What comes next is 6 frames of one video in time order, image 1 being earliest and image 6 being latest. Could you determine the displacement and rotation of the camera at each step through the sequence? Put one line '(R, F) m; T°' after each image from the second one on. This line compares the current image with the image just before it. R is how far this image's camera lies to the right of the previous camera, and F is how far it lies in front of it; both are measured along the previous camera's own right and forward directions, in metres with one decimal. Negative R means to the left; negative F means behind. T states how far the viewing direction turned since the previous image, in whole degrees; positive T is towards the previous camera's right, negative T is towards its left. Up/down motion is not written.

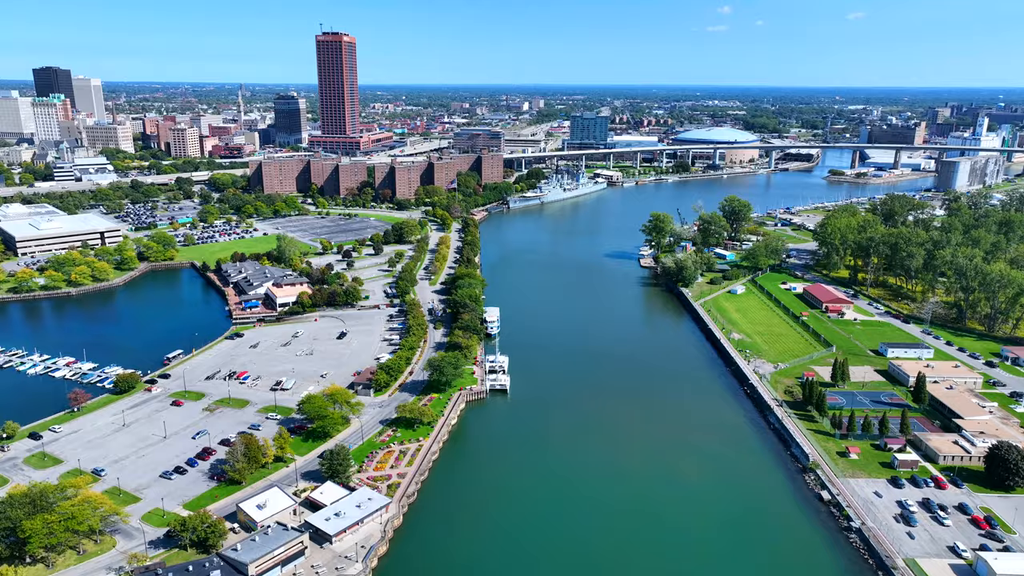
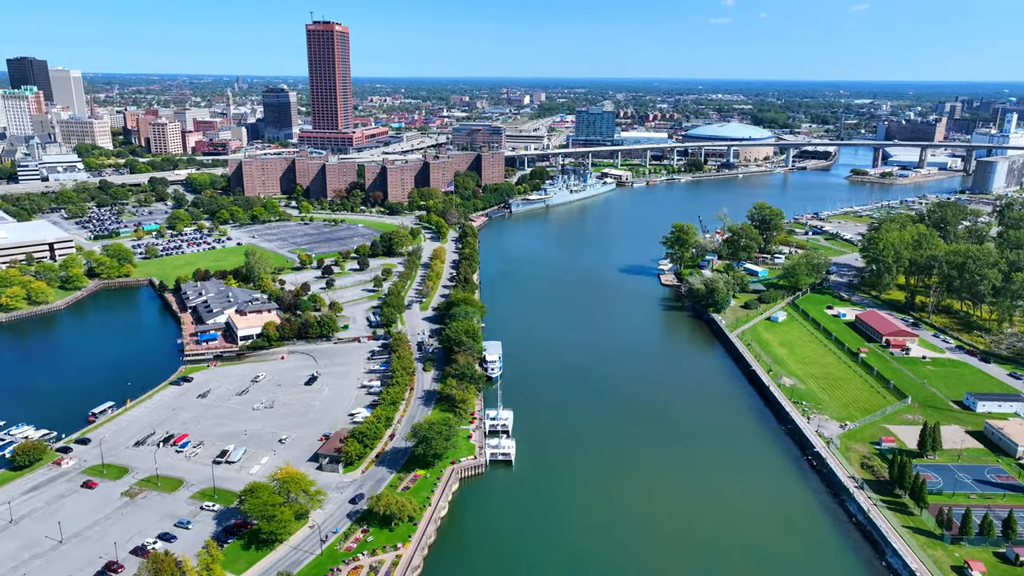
(-0.3, +9.1) m; 0°
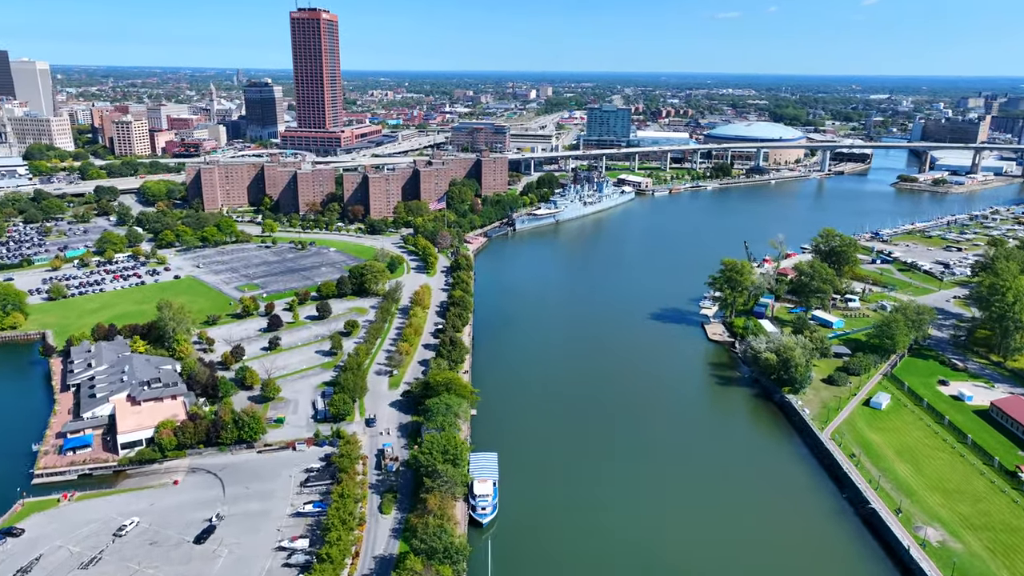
(+0.2, +15.3) m; 0°
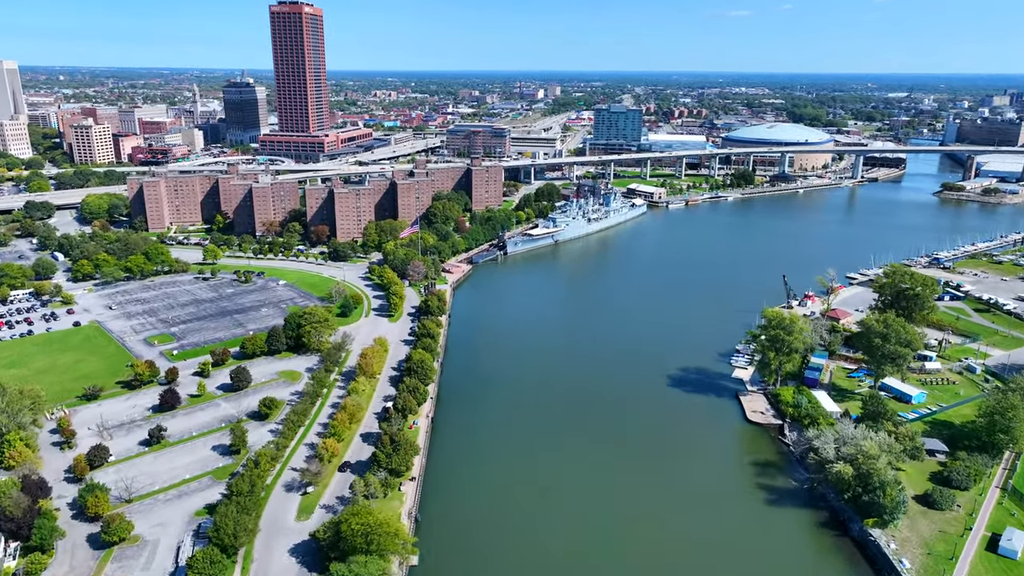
(+2.0, +12.8) m; -1°
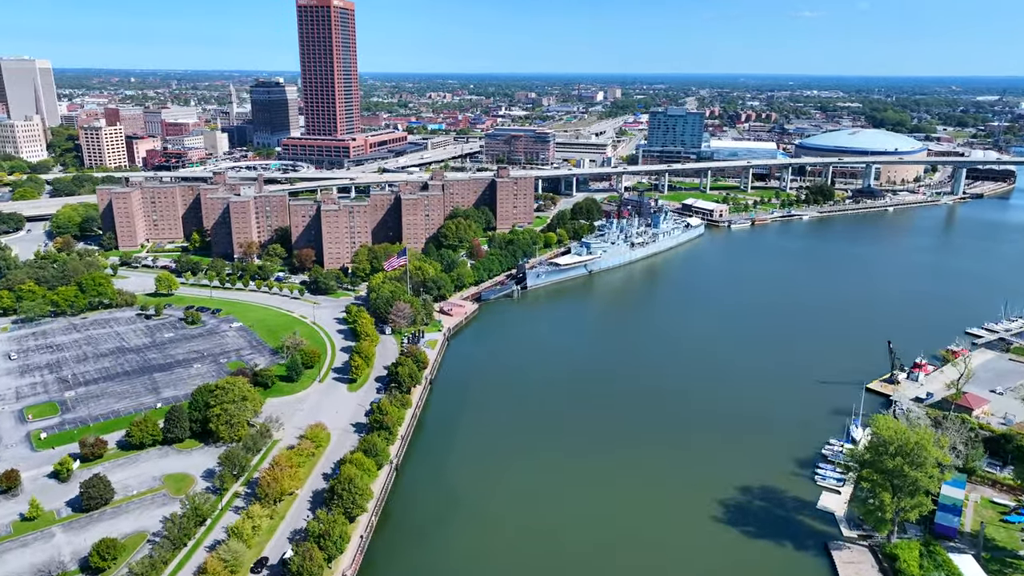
(+3.2, +13.7) m; -5°
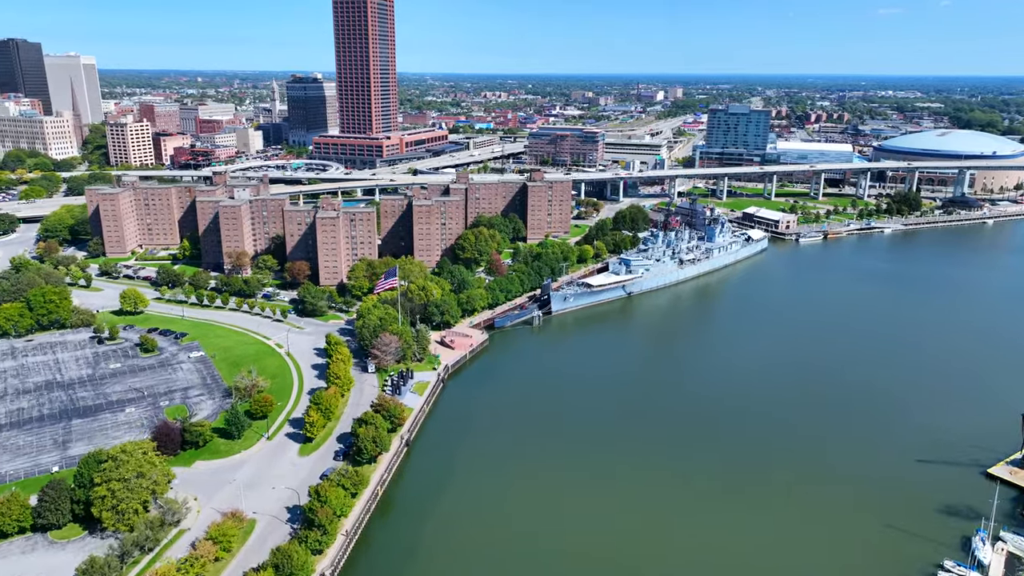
(+2.5, +9.3) m; -5°
